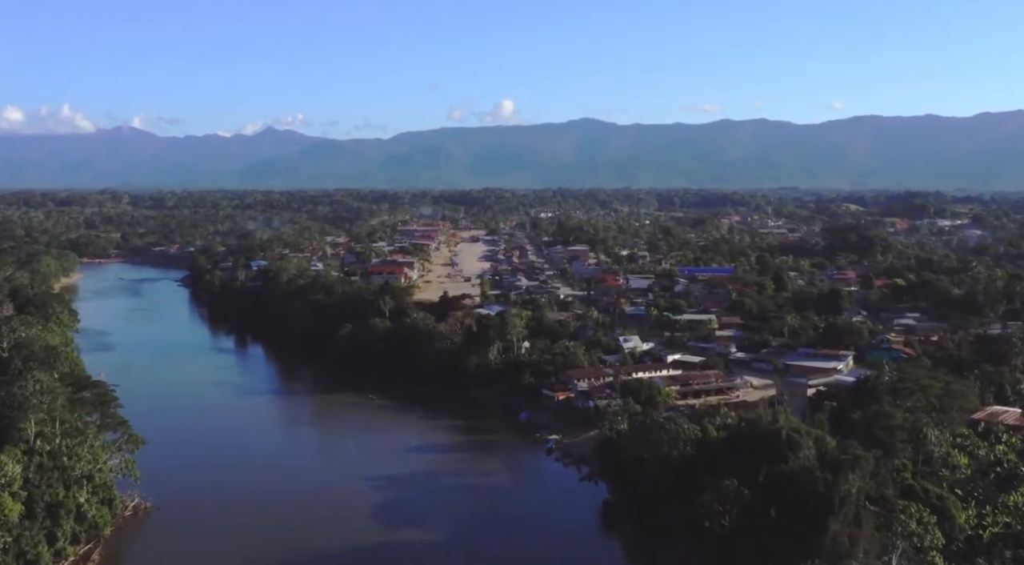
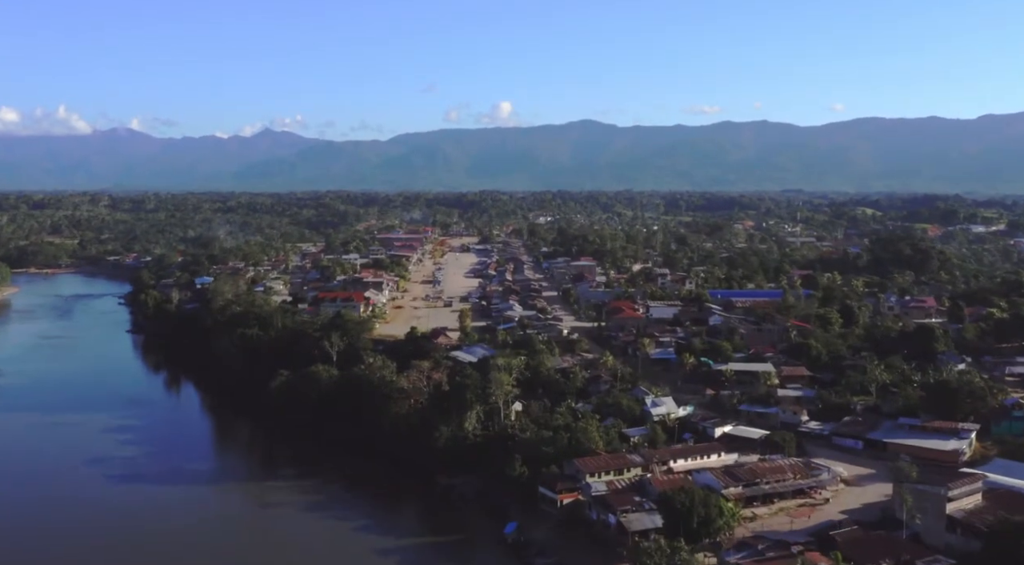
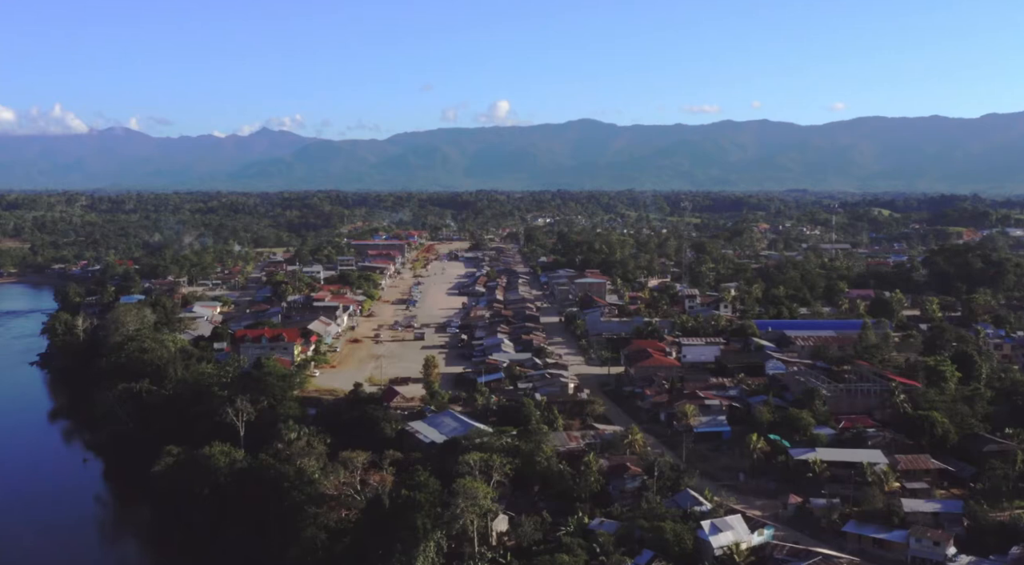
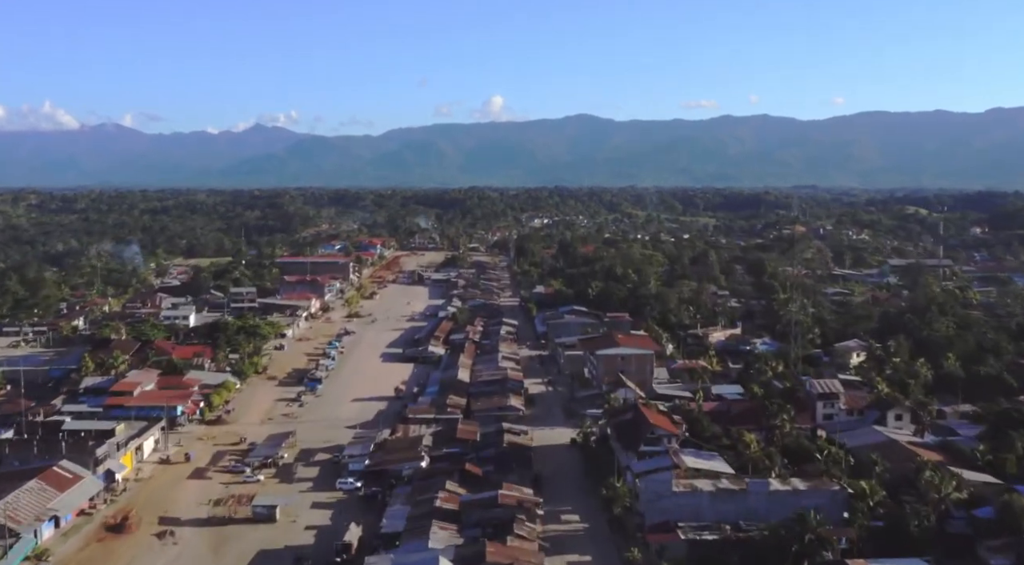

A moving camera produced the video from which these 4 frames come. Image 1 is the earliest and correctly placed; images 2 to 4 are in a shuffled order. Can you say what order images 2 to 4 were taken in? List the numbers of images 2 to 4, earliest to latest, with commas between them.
2, 3, 4
